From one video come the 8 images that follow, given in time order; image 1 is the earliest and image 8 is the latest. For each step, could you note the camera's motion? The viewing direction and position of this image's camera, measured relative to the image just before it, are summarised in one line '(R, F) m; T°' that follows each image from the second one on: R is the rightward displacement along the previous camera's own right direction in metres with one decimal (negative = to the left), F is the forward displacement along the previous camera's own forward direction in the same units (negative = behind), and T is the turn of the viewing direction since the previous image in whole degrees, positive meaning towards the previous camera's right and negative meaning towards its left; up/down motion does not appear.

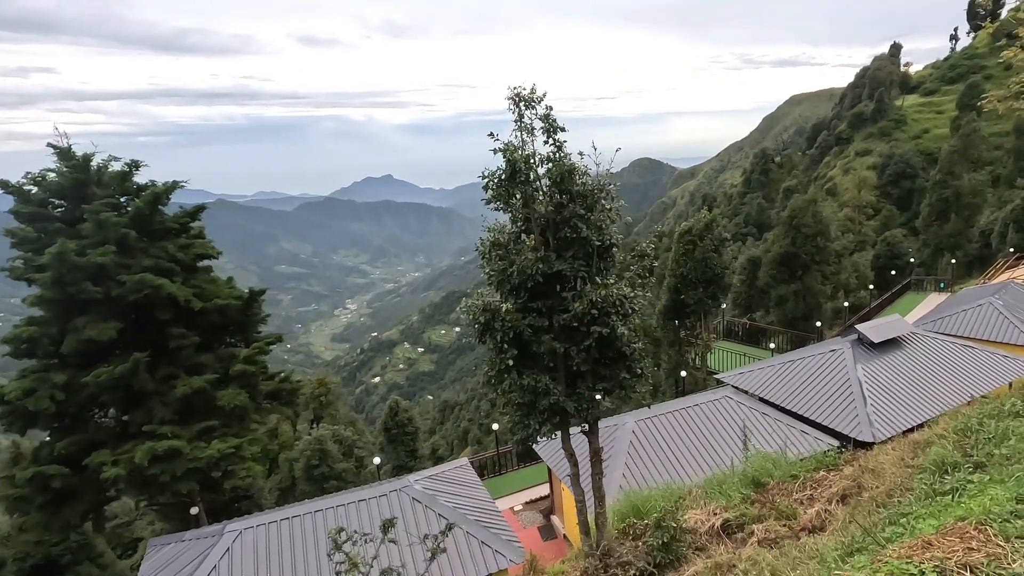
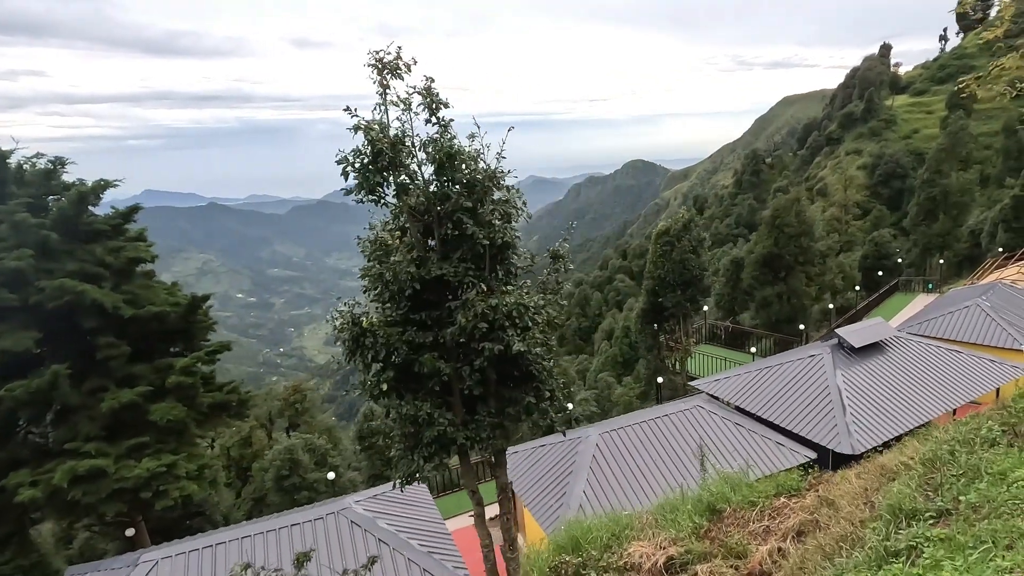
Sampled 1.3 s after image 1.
(+0.6, +0.7) m; 0°
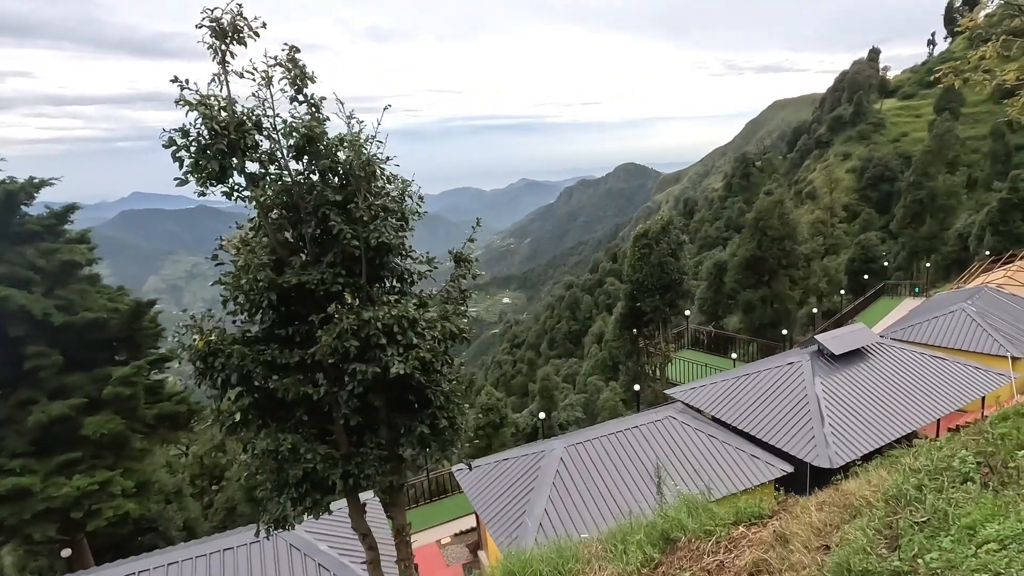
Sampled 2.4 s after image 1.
(+0.5, +0.6) m; +1°
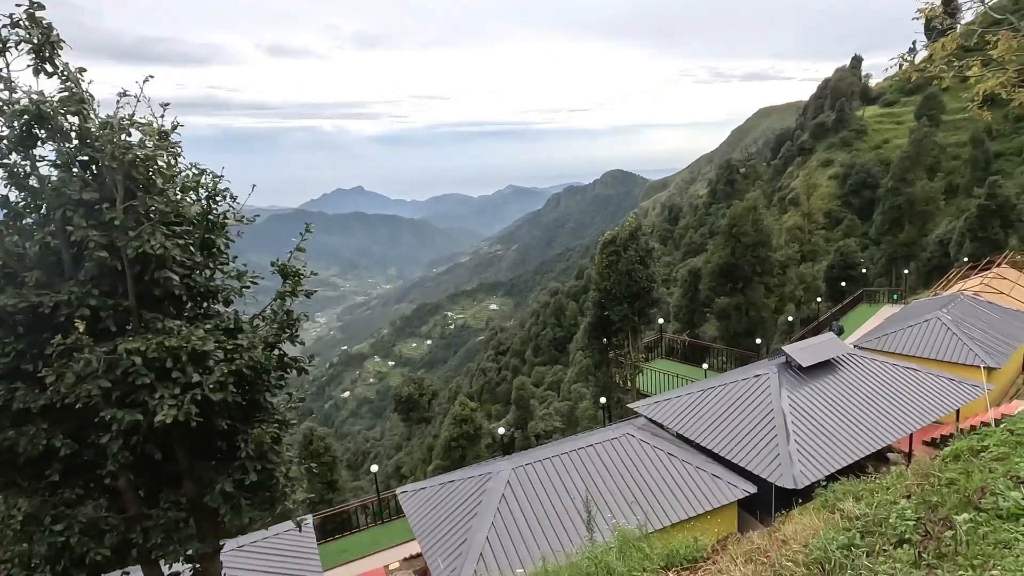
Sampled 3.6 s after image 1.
(+0.6, +0.6) m; +1°
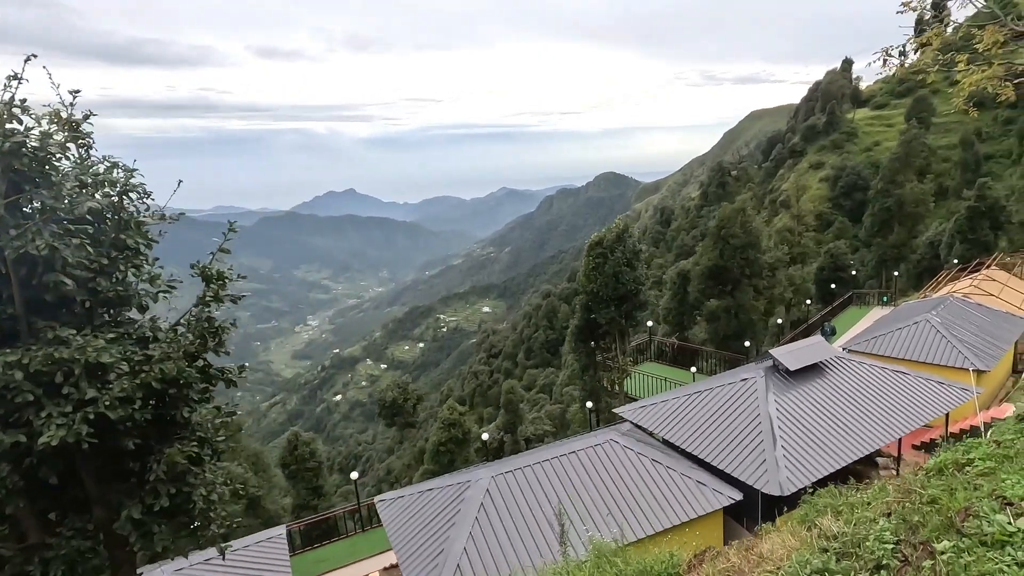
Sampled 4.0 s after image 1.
(+0.2, +0.2) m; +1°
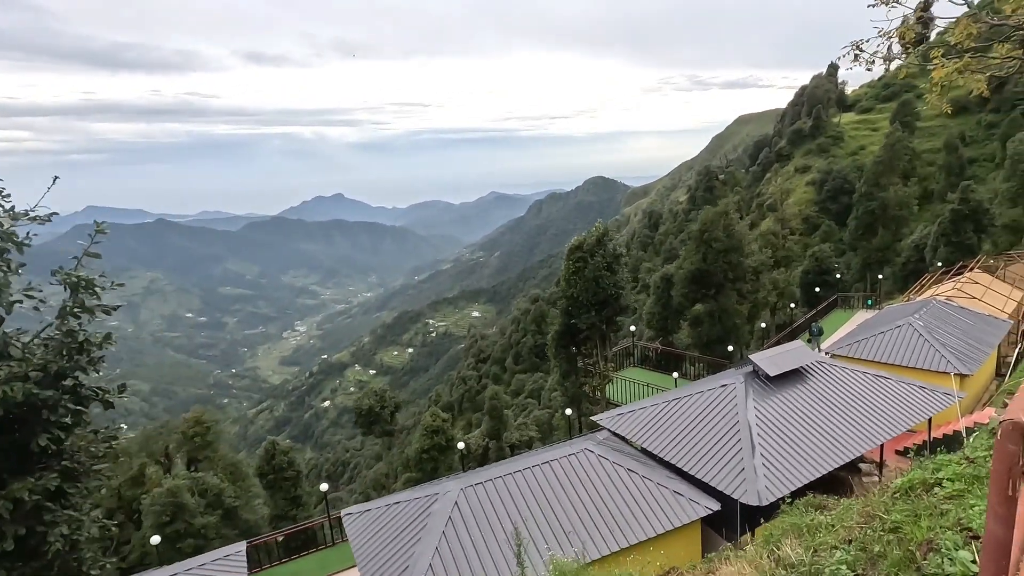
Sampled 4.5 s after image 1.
(+0.3, +0.3) m; +1°
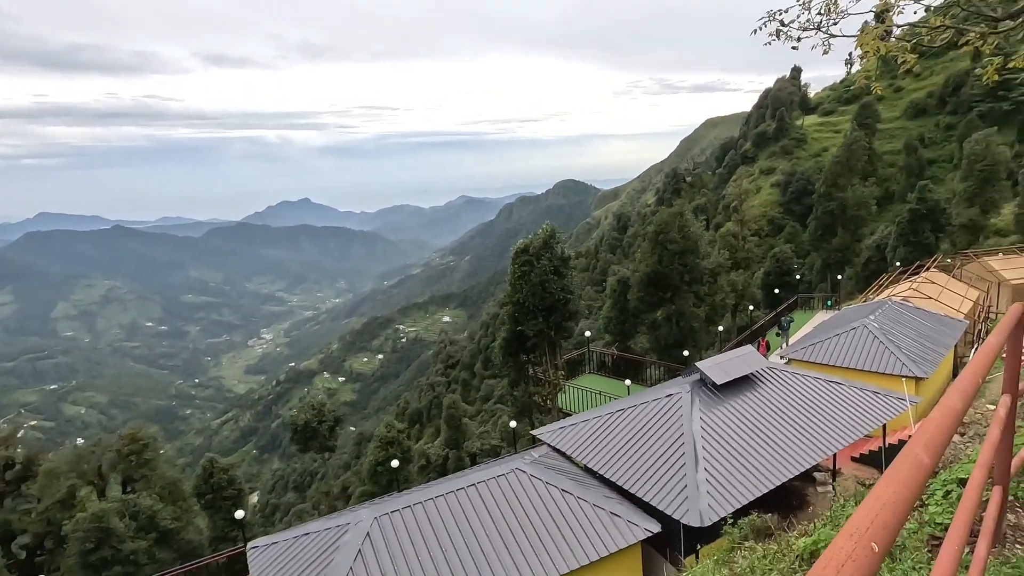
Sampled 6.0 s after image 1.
(+0.7, +0.7) m; +2°
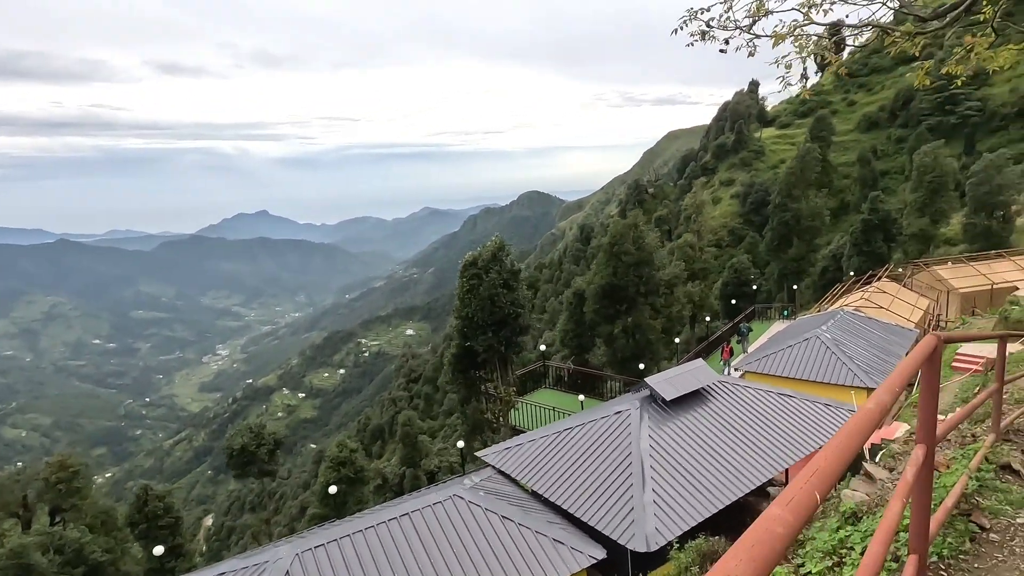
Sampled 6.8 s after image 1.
(+0.4, +0.5) m; +3°
